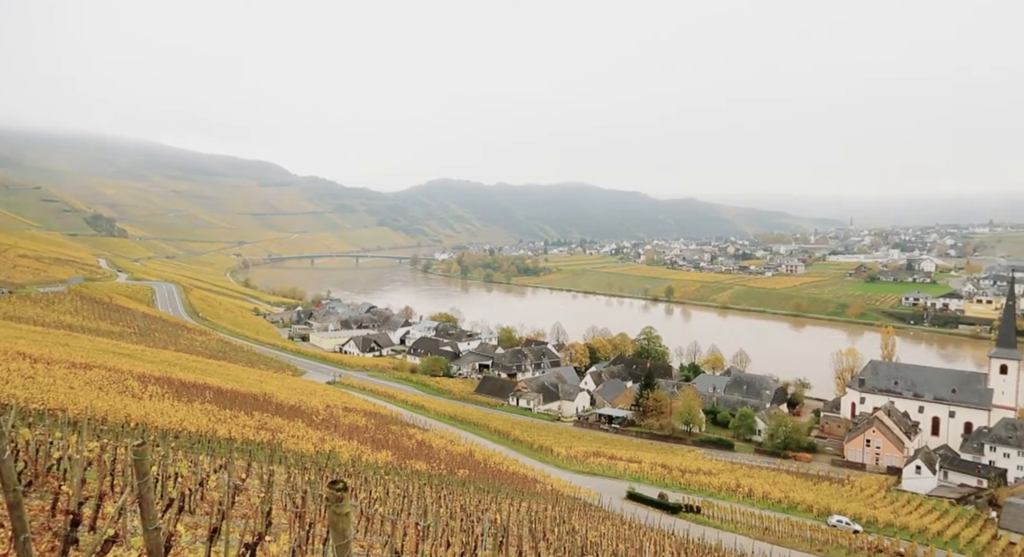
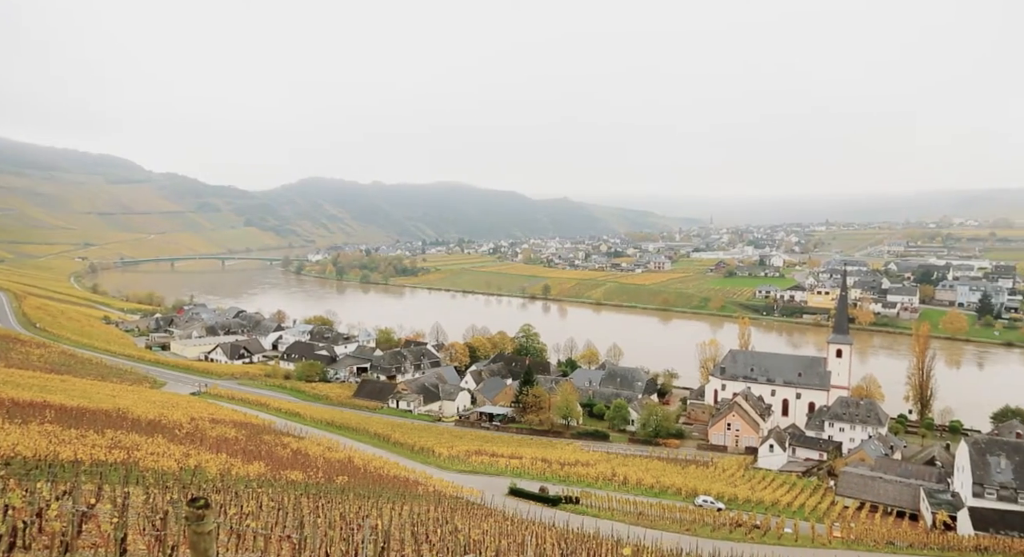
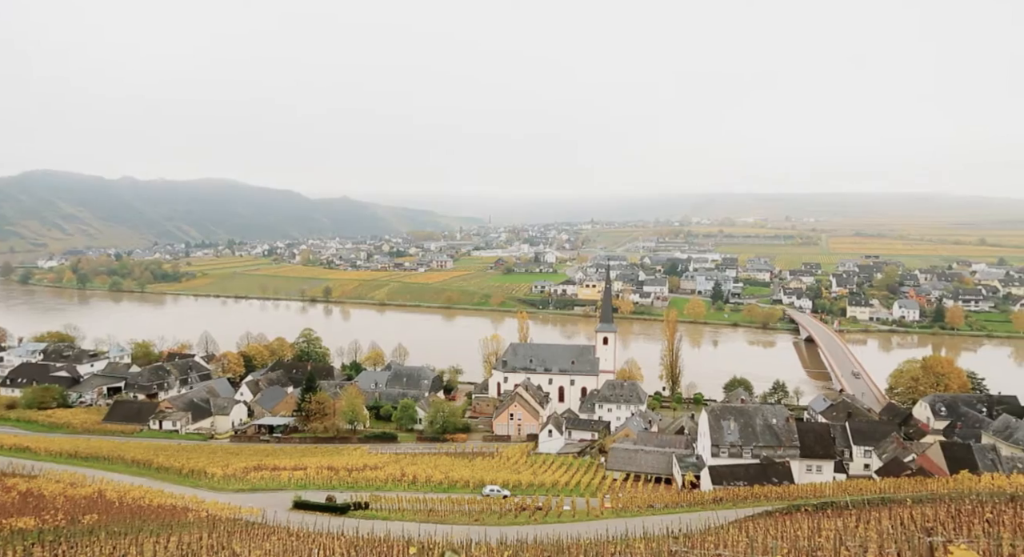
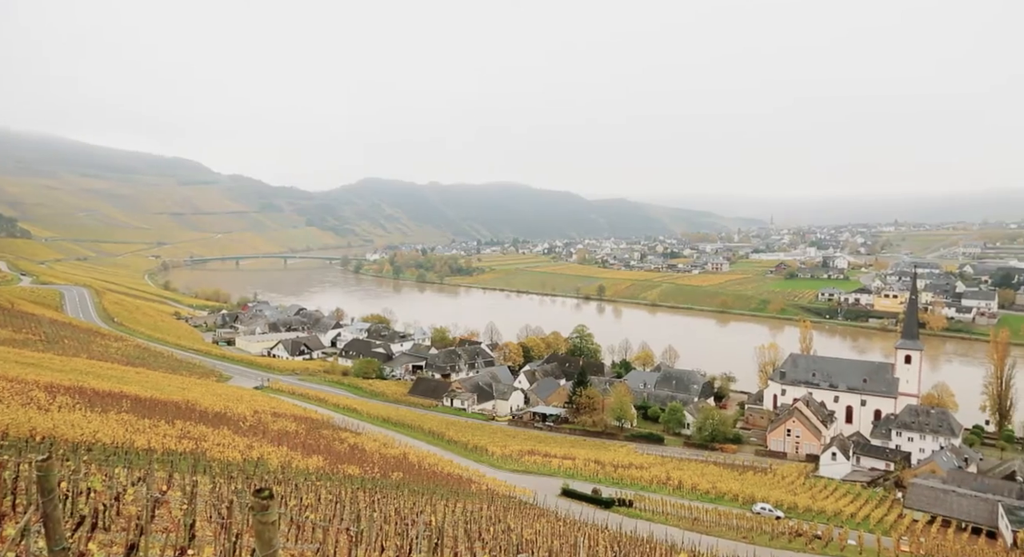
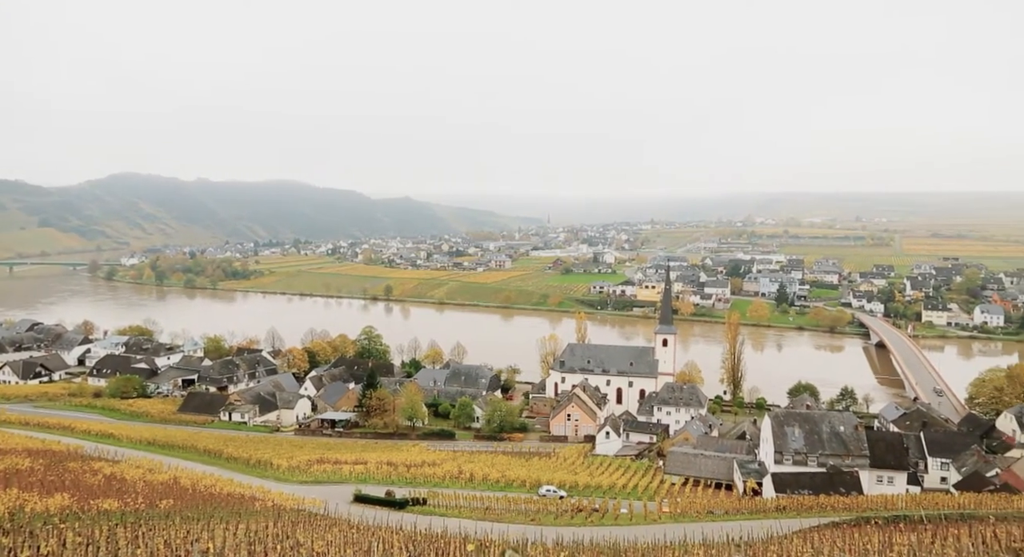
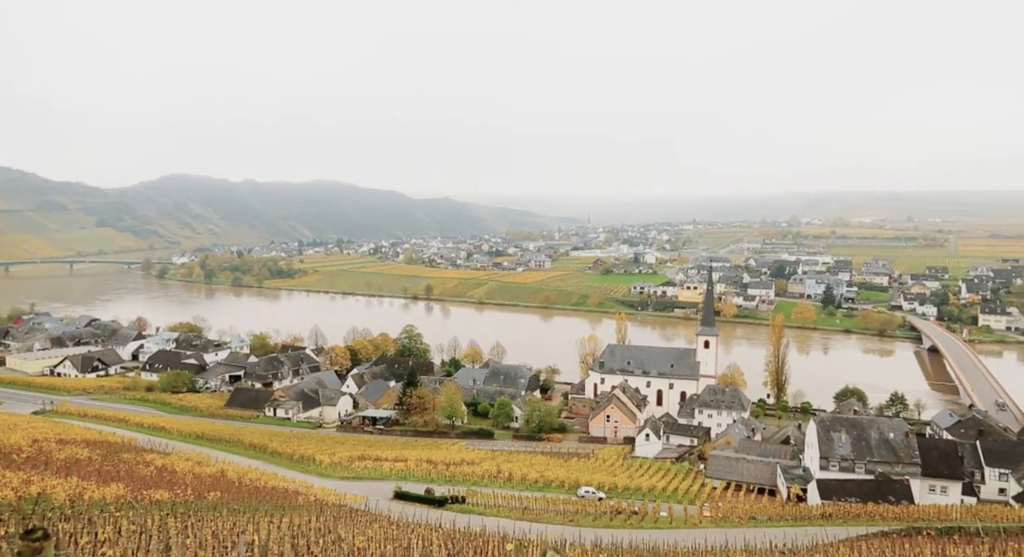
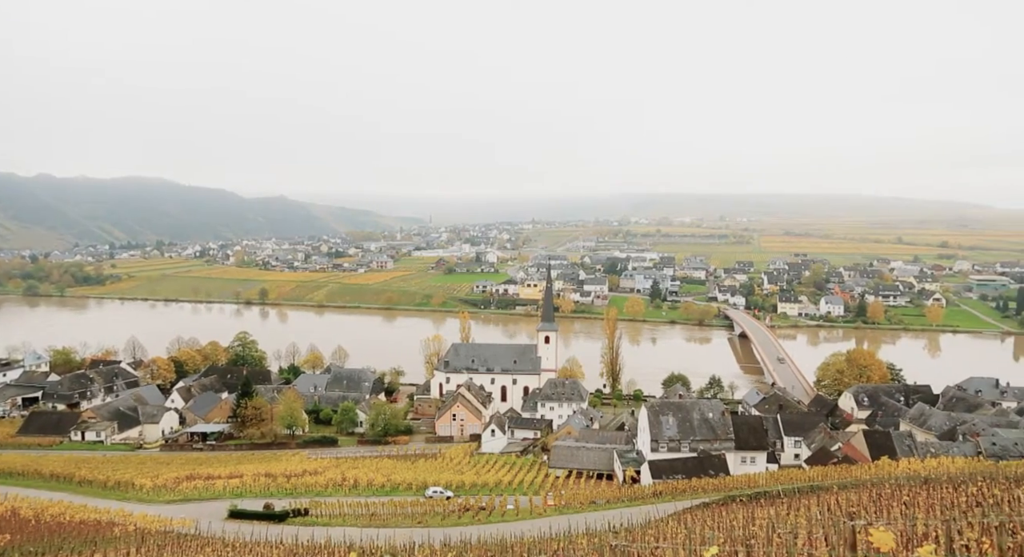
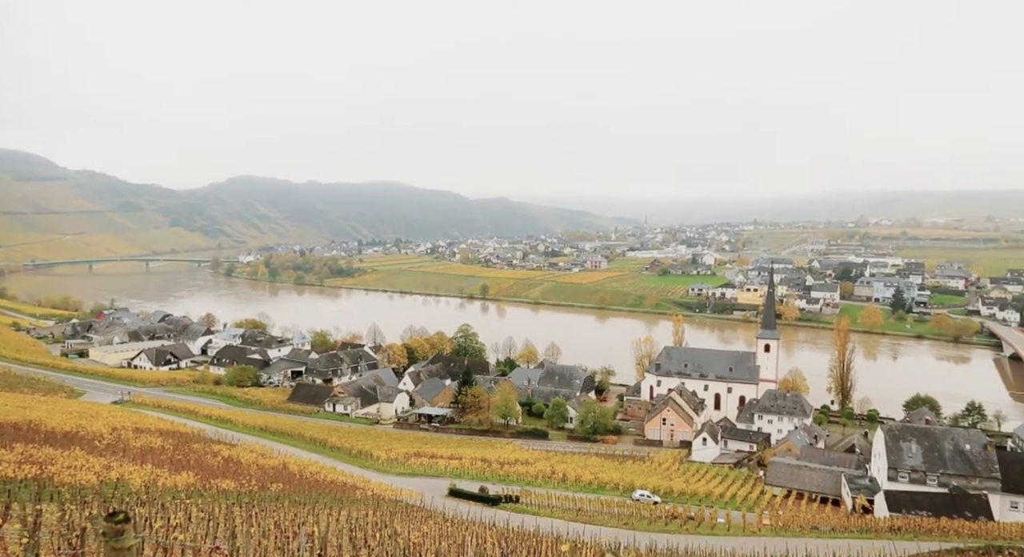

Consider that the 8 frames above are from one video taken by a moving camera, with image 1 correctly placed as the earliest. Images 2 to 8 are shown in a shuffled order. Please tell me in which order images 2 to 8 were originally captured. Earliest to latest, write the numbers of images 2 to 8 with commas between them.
4, 2, 8, 6, 5, 3, 7
